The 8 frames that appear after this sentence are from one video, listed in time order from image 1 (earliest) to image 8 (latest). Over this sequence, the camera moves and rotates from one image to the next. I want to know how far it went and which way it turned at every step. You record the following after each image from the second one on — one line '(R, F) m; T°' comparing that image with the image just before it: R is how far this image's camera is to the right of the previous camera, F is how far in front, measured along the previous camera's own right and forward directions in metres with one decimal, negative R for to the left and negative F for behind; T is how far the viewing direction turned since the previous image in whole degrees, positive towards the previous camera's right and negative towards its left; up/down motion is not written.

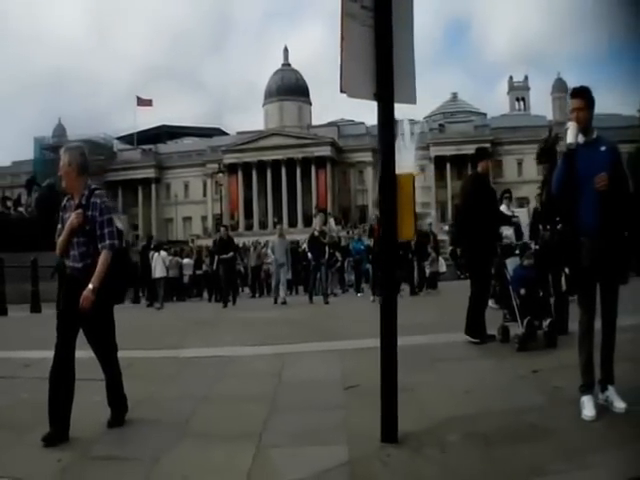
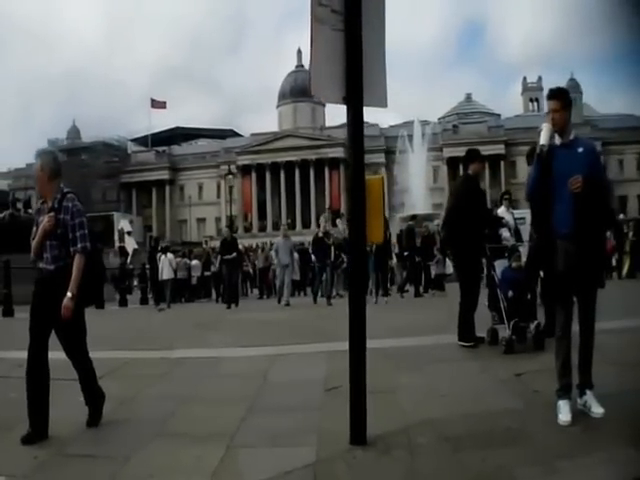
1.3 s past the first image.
(+0.4, 0.0) m; -2°
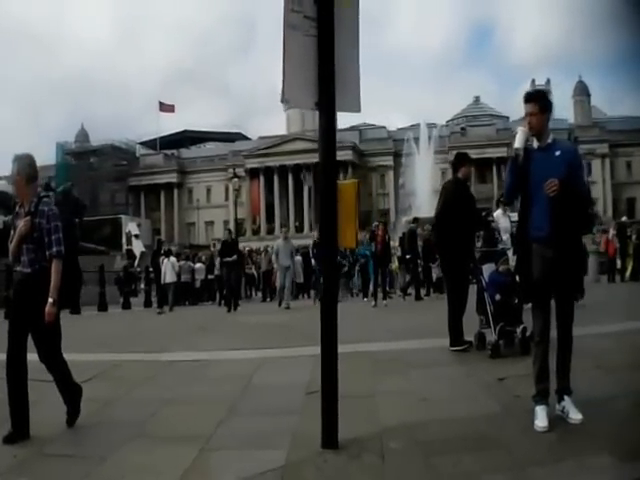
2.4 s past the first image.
(+0.3, 0.0) m; -2°
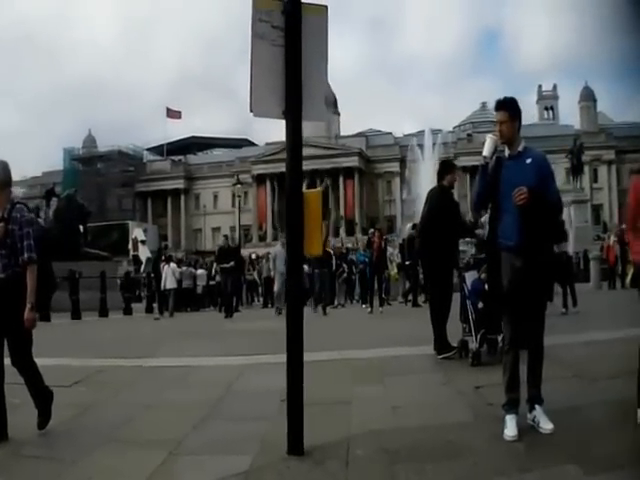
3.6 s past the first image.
(+0.3, 0.0) m; -2°
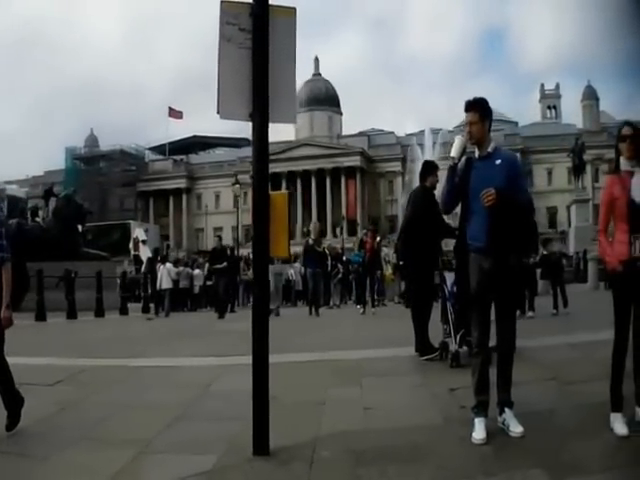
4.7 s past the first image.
(+0.3, 0.0) m; -1°
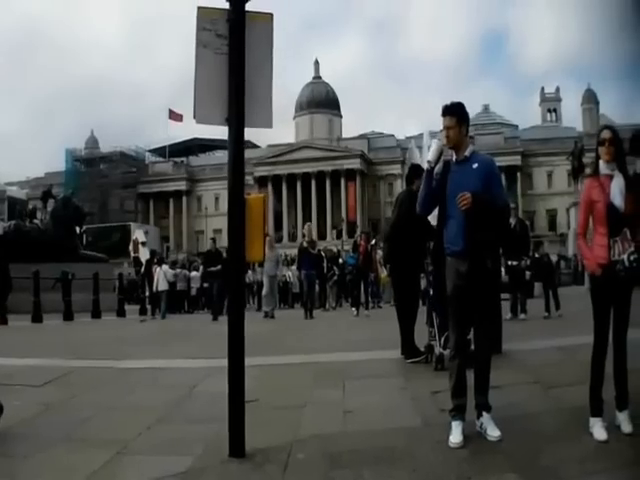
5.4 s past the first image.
(+0.2, 0.0) m; -1°
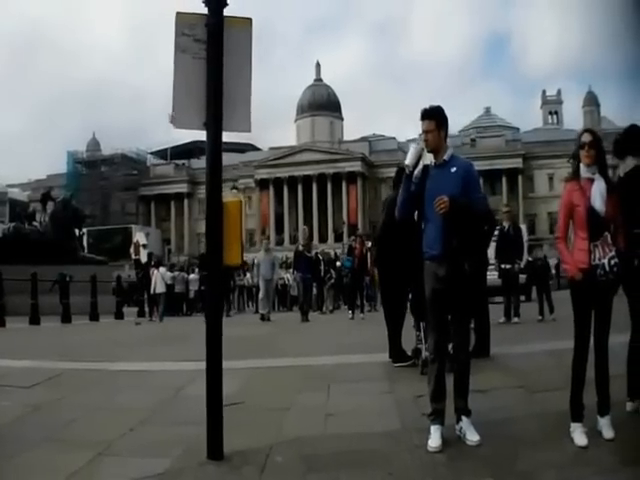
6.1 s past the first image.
(+0.2, 0.0) m; -1°
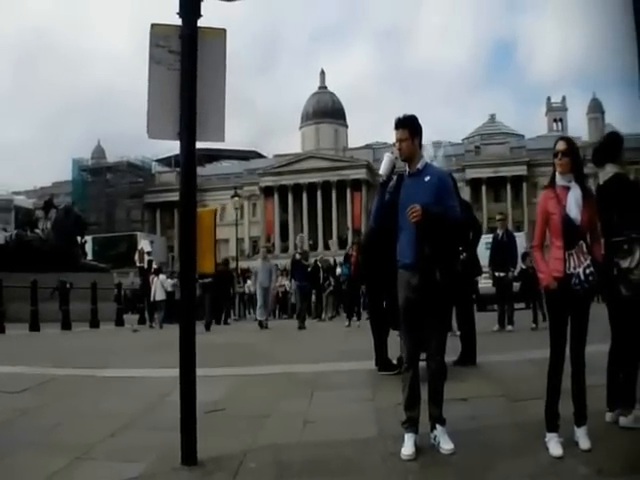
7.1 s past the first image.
(+0.3, 0.0) m; -1°
